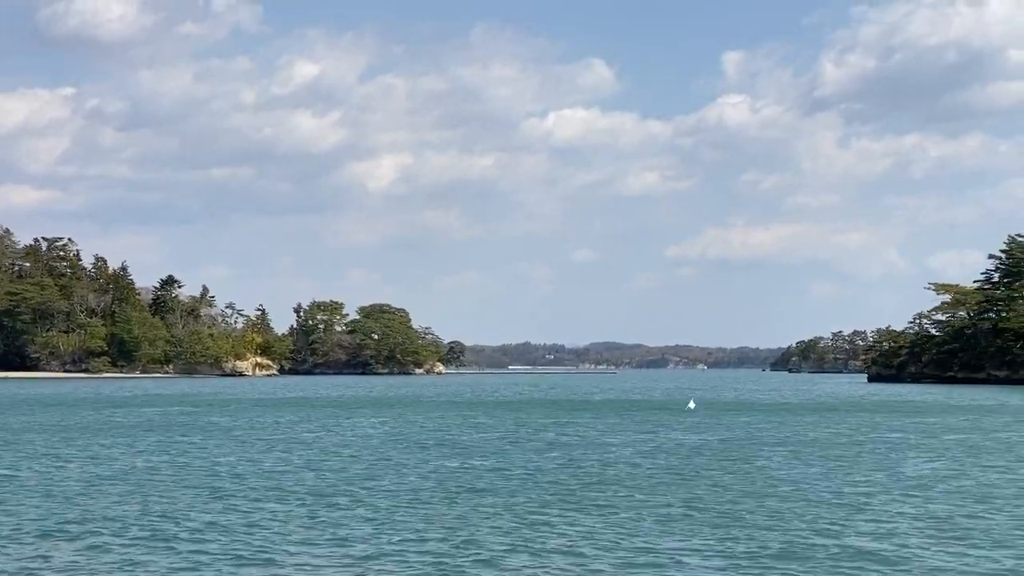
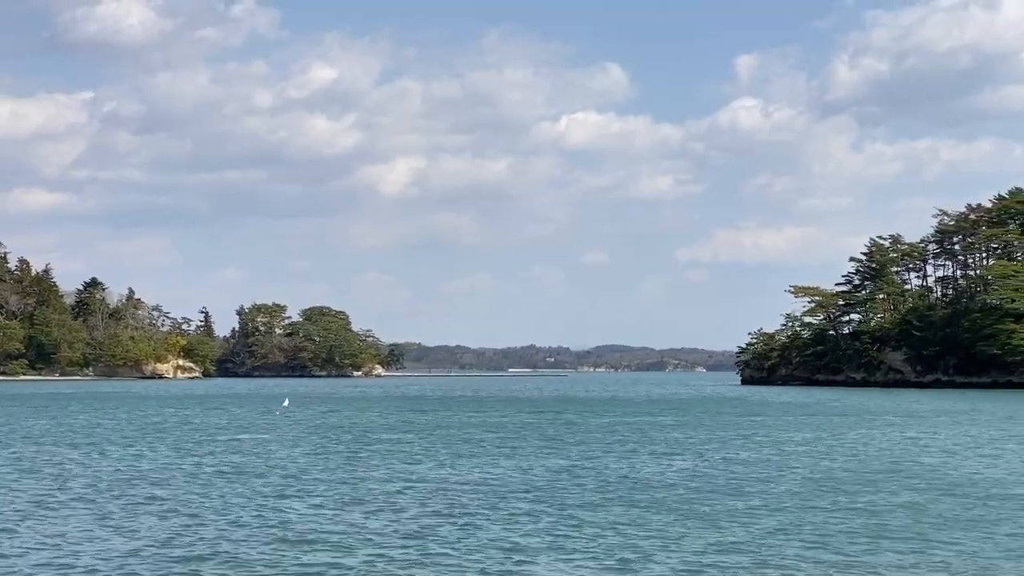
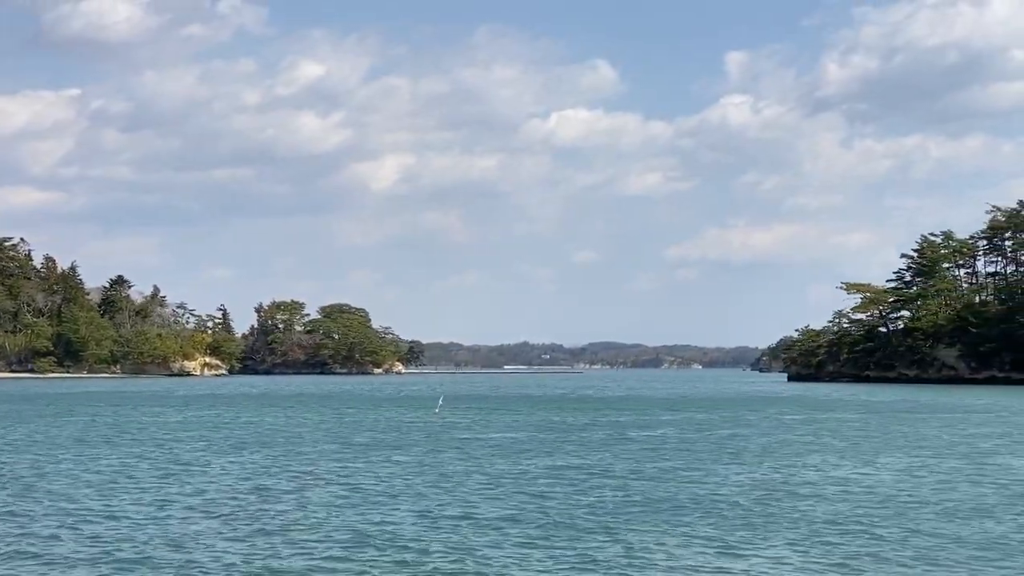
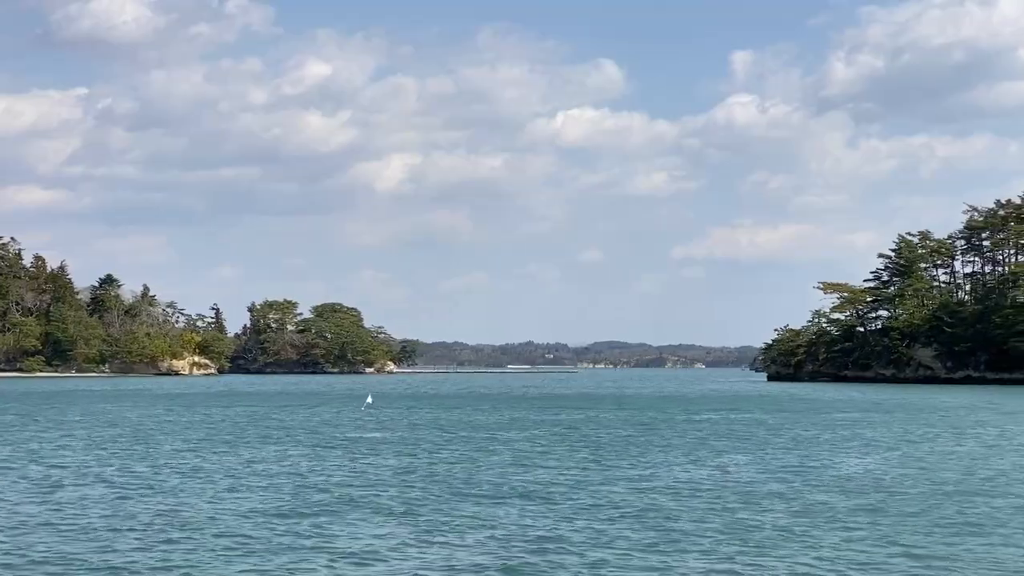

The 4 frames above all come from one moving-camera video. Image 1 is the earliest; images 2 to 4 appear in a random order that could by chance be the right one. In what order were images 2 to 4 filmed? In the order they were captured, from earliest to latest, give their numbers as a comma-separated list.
3, 4, 2
